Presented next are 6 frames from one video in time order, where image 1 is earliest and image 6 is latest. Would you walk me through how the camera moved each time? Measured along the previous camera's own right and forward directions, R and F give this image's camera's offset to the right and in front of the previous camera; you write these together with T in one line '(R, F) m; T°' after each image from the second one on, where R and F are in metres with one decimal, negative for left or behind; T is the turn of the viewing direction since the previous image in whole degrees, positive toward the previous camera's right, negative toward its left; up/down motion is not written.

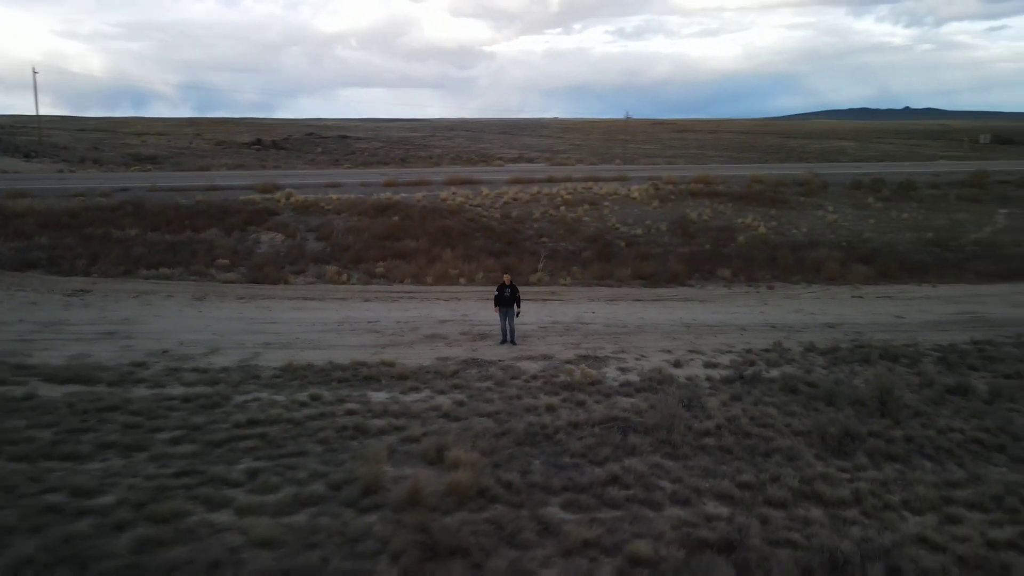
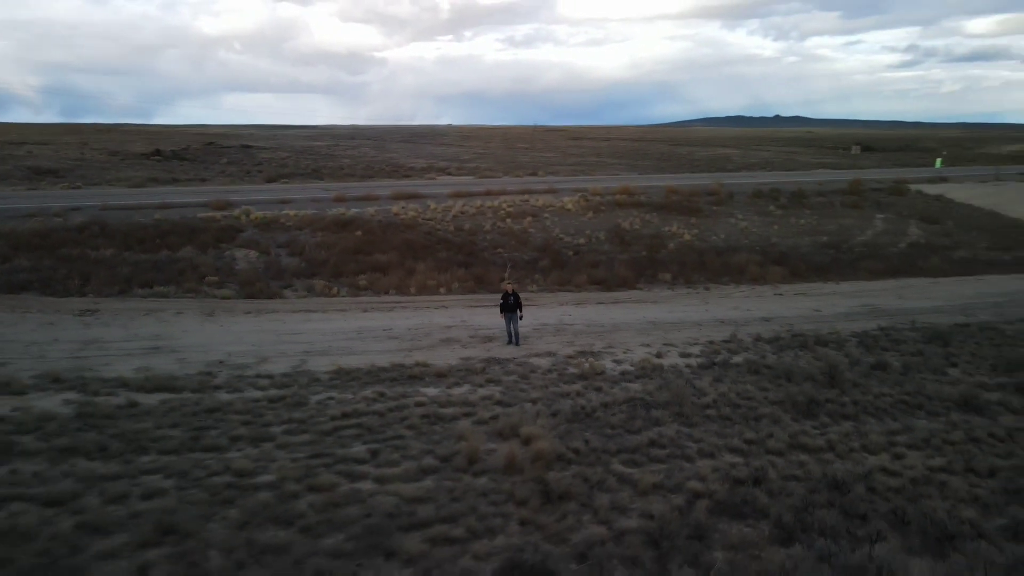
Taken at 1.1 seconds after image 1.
(-2.3, -2.0) m; +8°
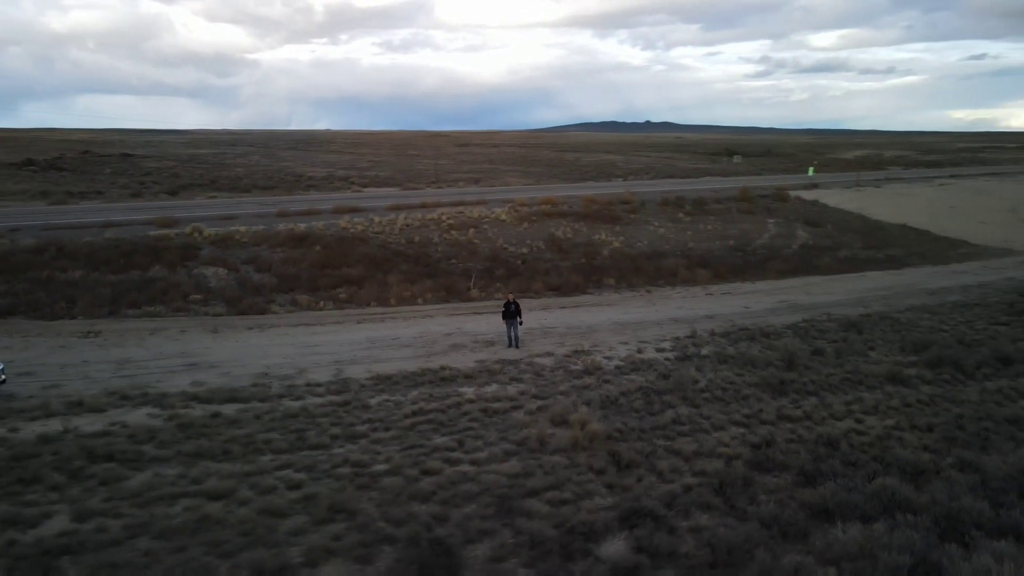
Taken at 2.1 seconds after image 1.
(-2.8, -1.8) m; +9°
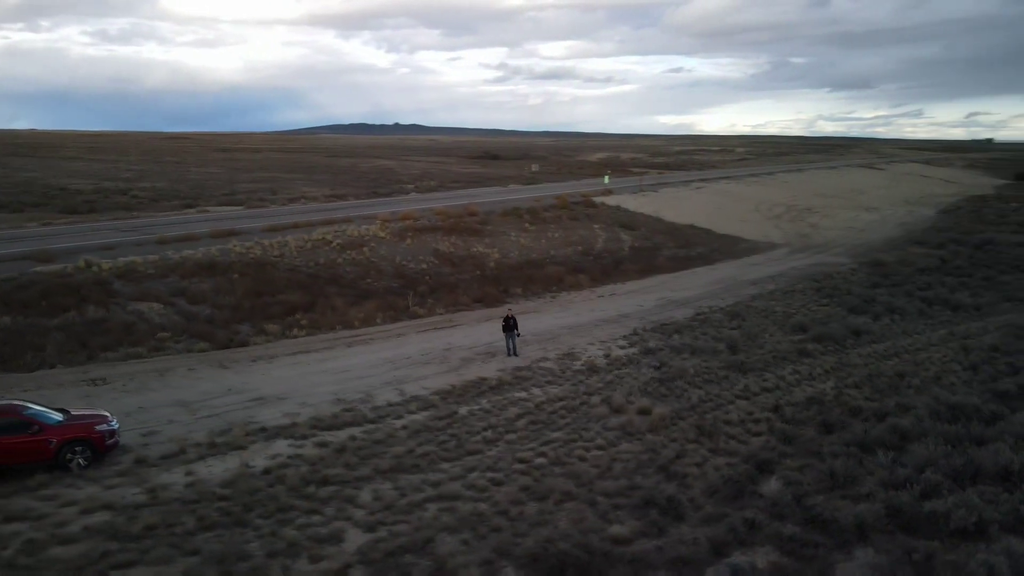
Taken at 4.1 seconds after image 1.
(-6.3, -1.7) m; +18°
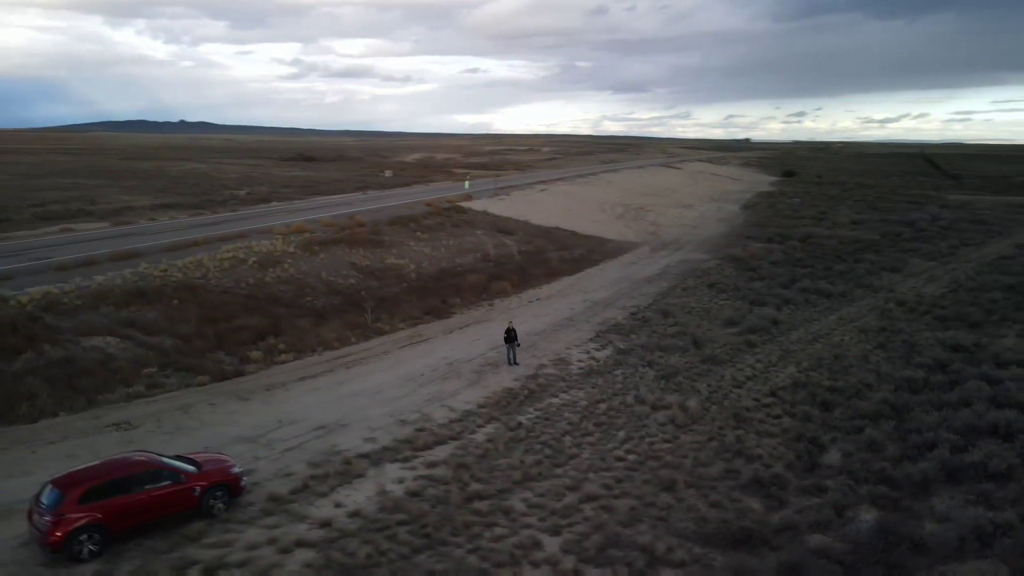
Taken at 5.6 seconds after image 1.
(-5.3, -0.7) m; +14°
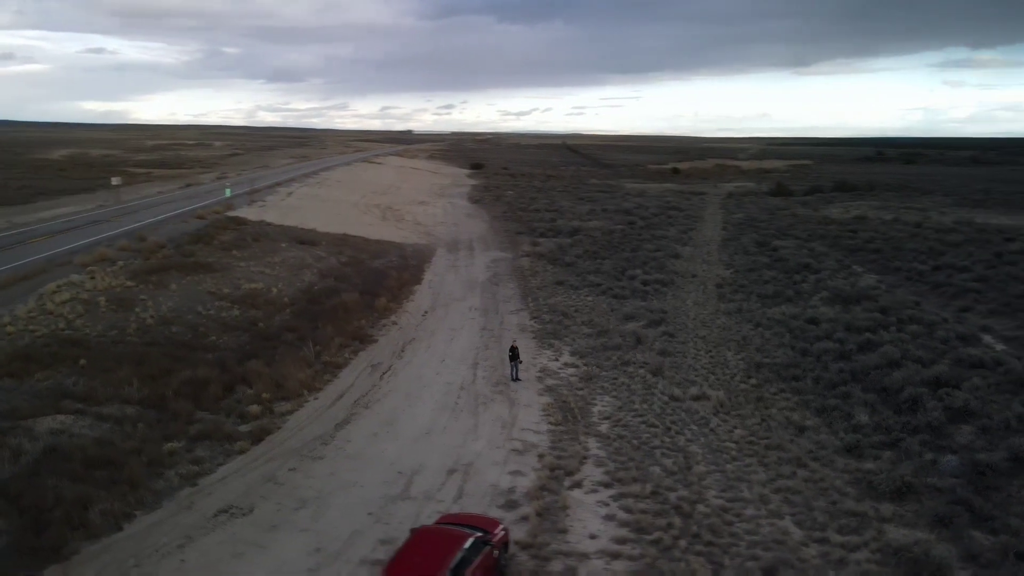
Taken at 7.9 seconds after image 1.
(-9.2, +0.8) m; +23°
